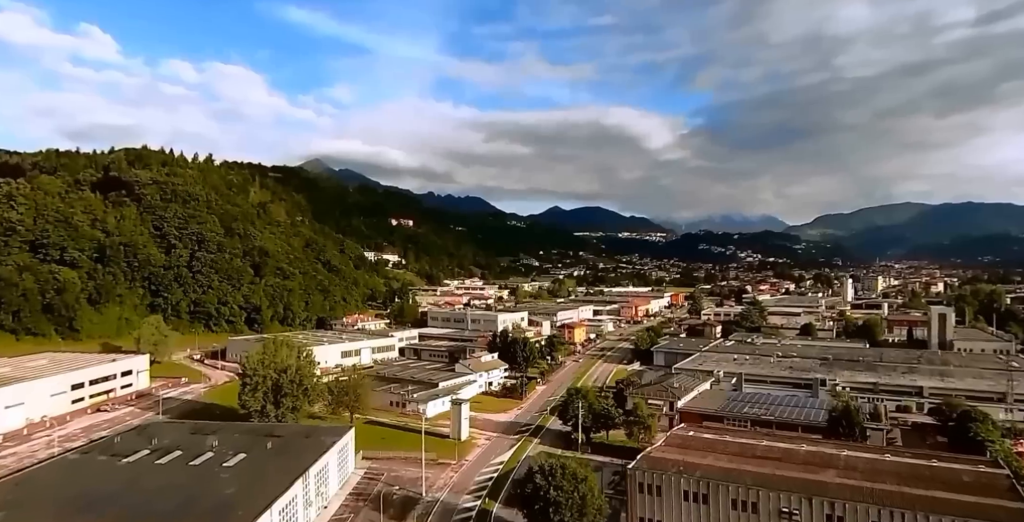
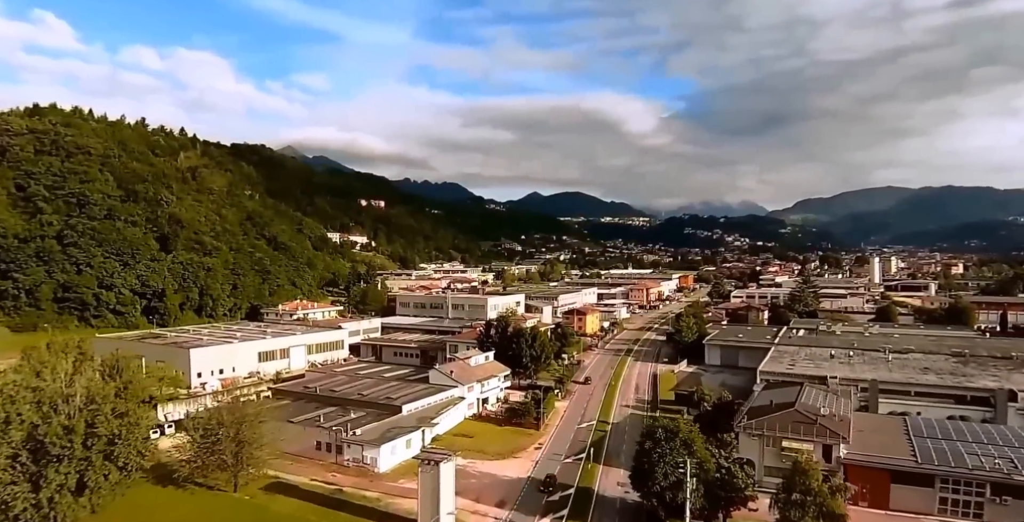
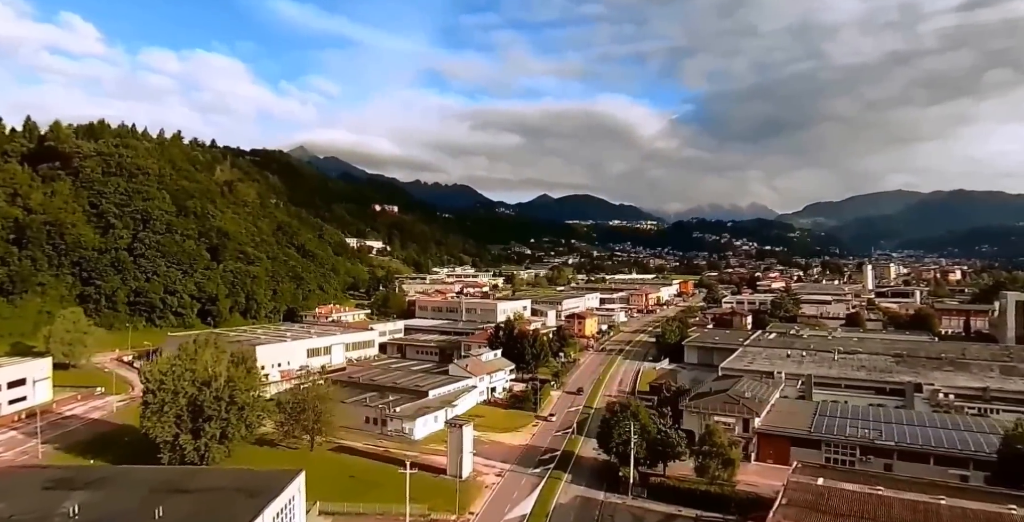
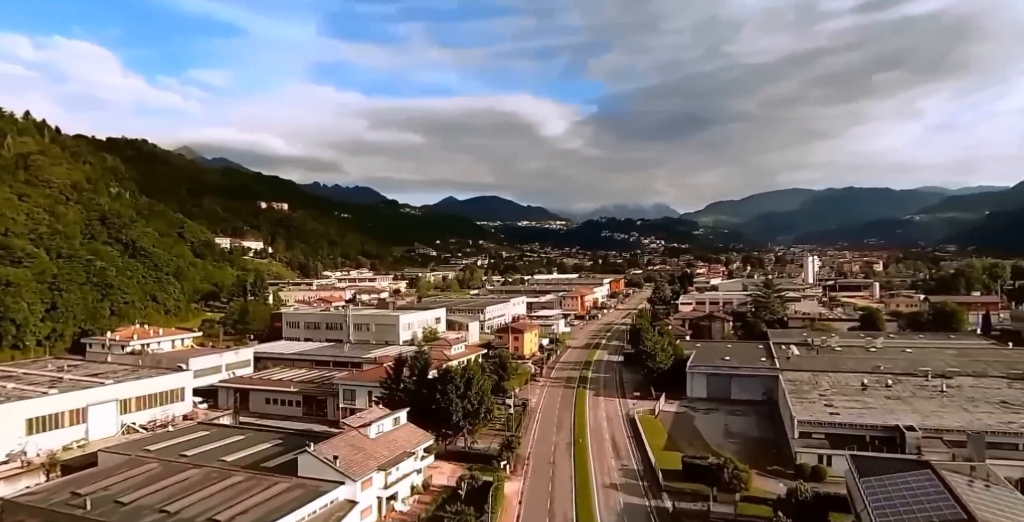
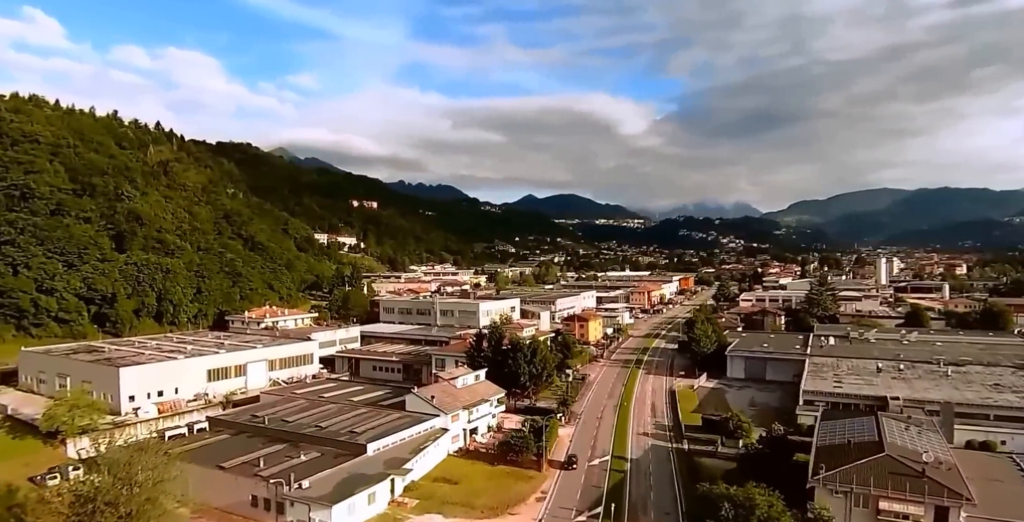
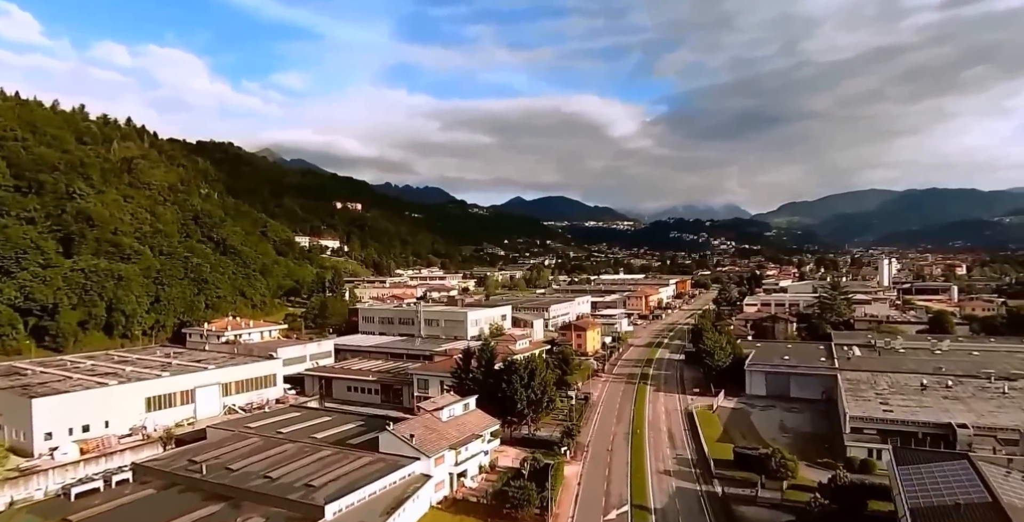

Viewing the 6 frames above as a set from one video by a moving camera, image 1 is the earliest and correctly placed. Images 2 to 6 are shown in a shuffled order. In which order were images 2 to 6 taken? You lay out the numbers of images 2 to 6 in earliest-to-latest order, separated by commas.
3, 2, 5, 6, 4
